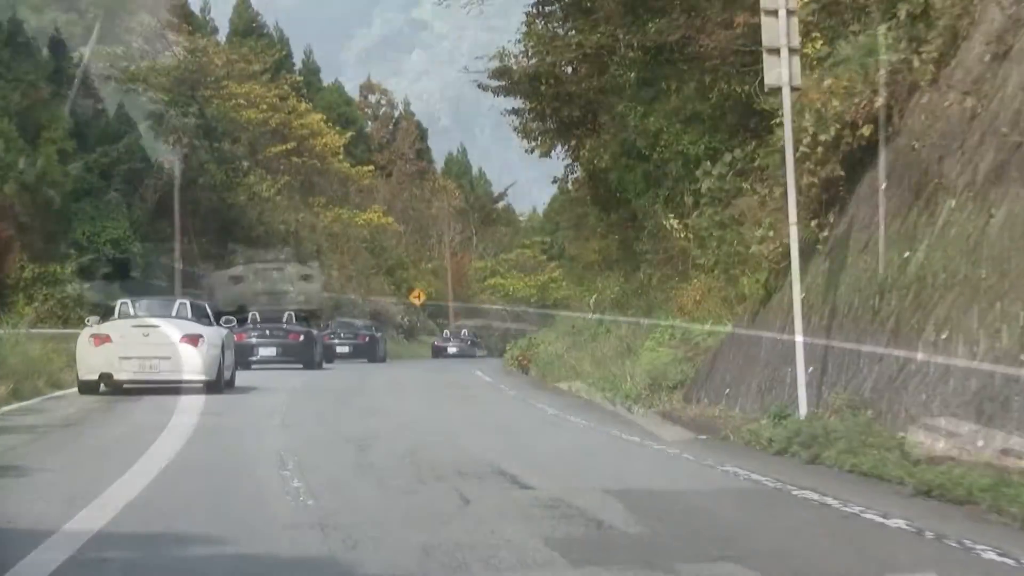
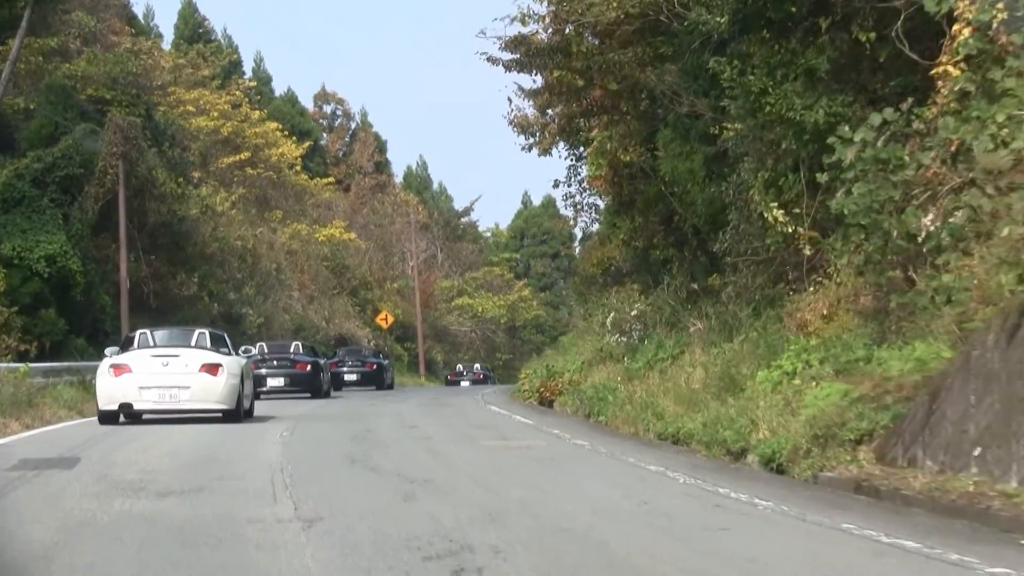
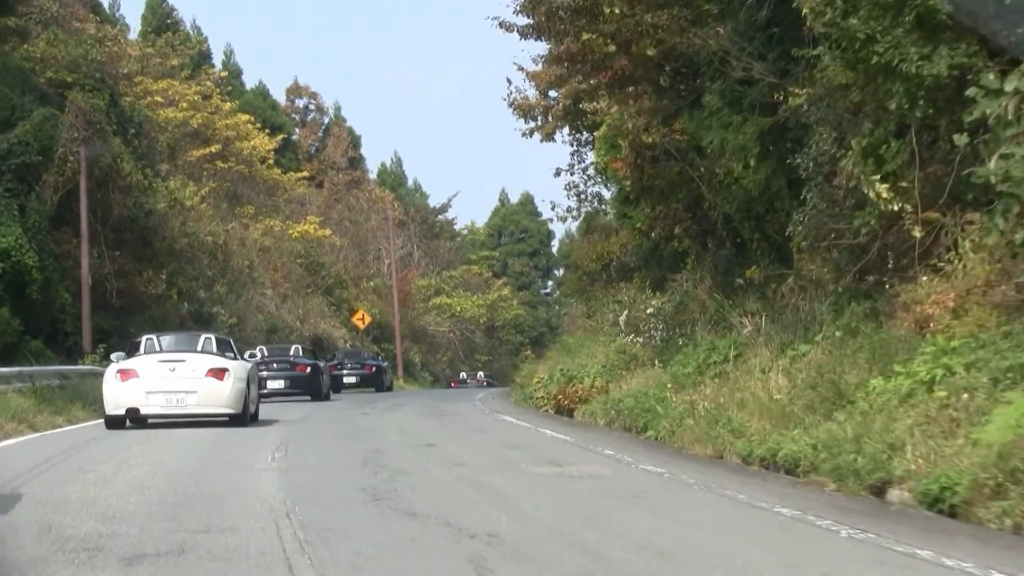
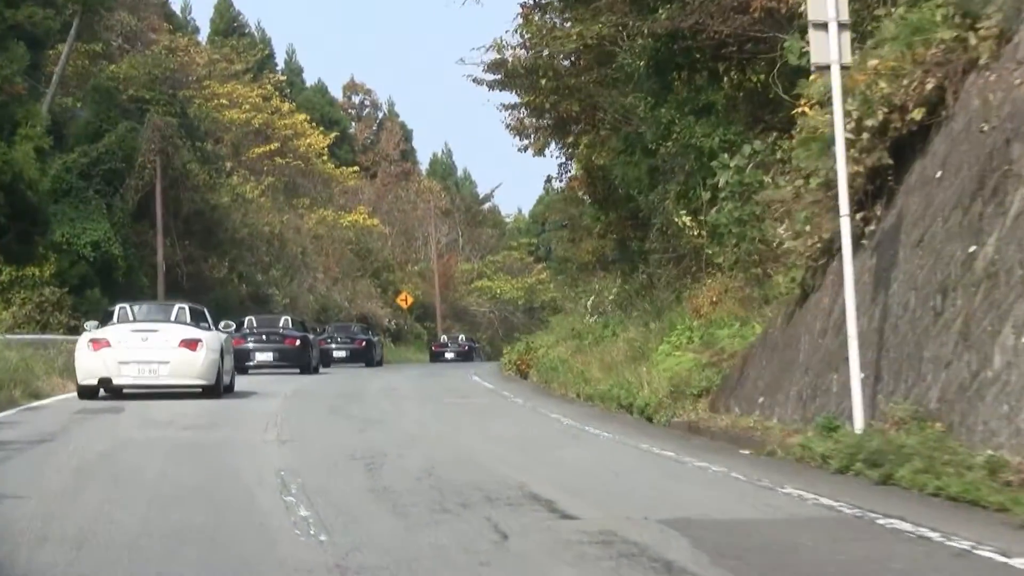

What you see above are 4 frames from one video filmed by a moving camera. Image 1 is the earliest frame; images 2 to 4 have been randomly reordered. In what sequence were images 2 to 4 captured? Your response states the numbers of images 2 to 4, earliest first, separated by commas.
4, 2, 3
